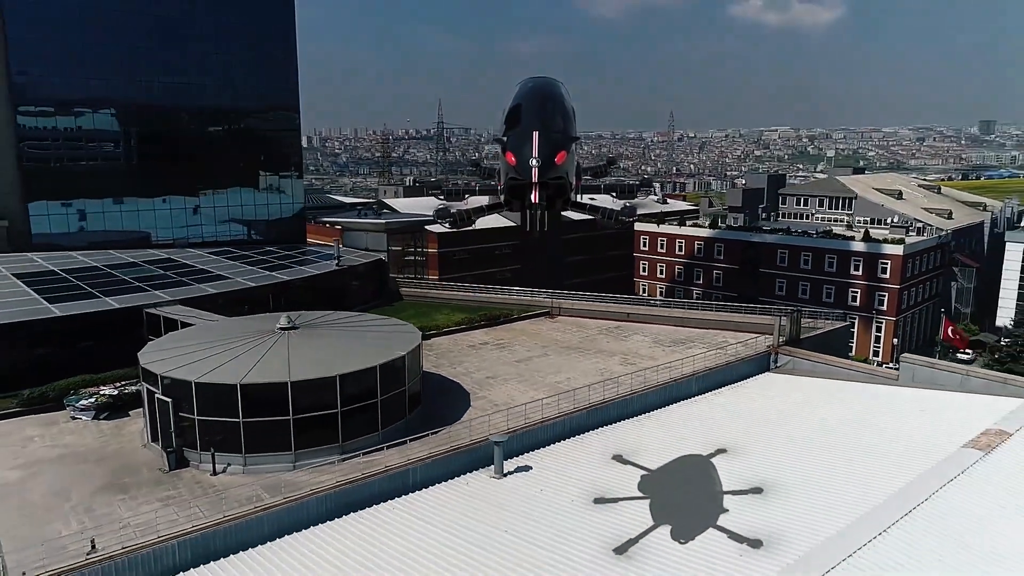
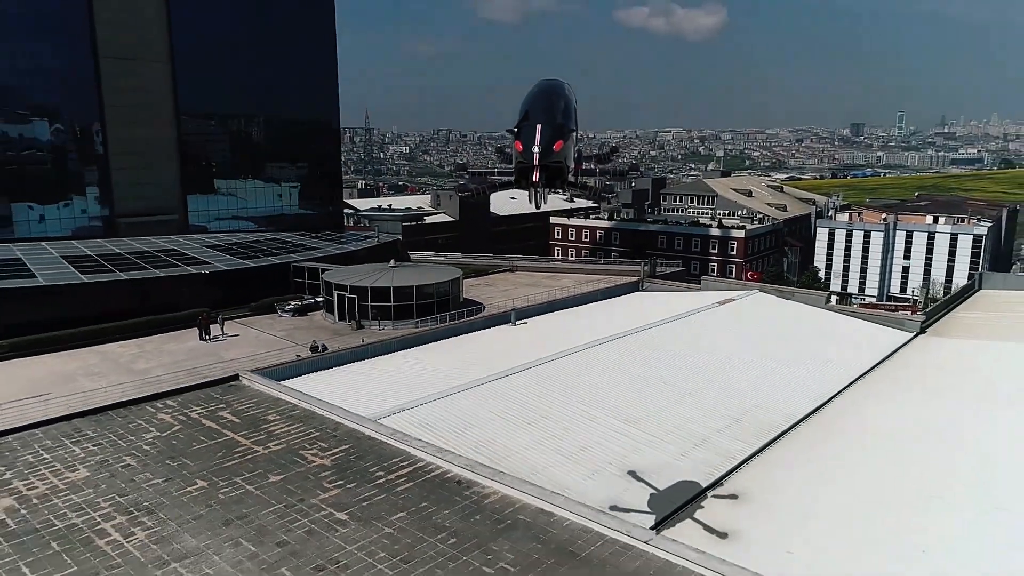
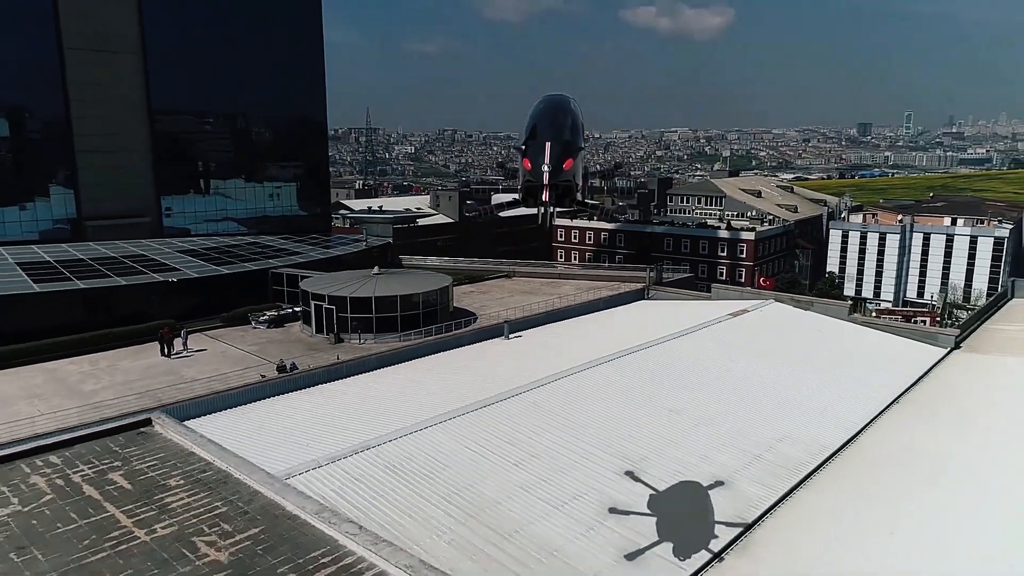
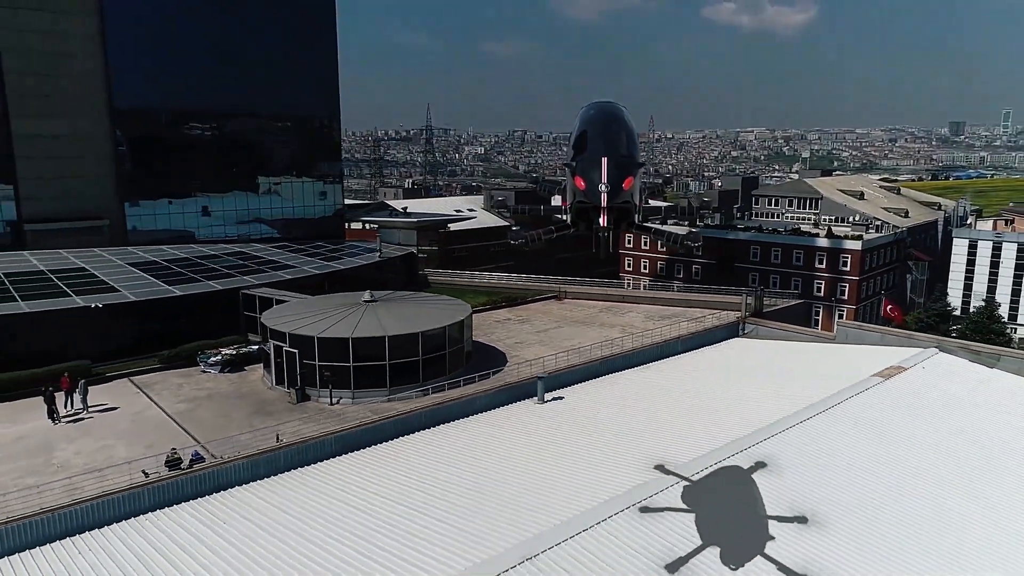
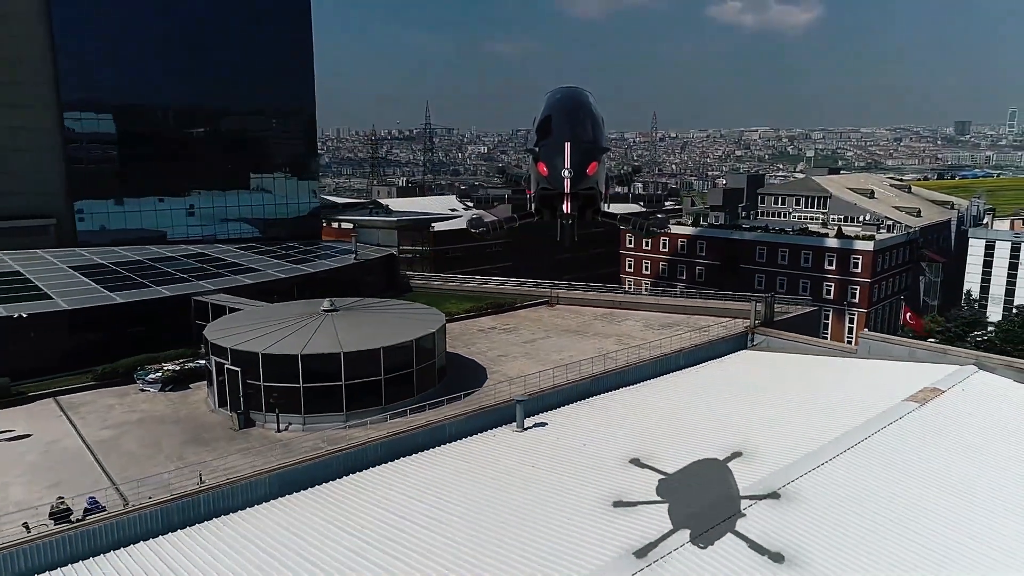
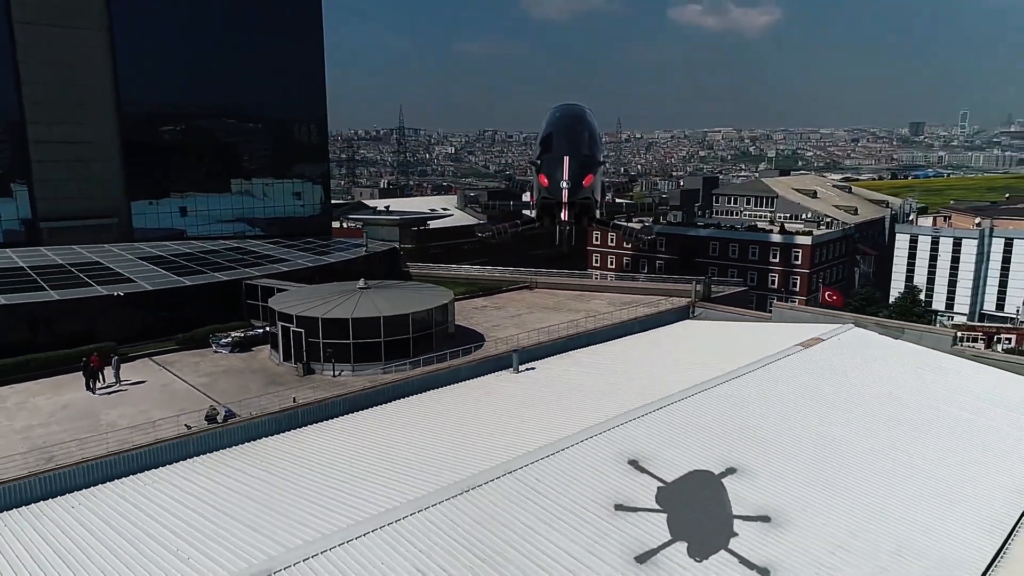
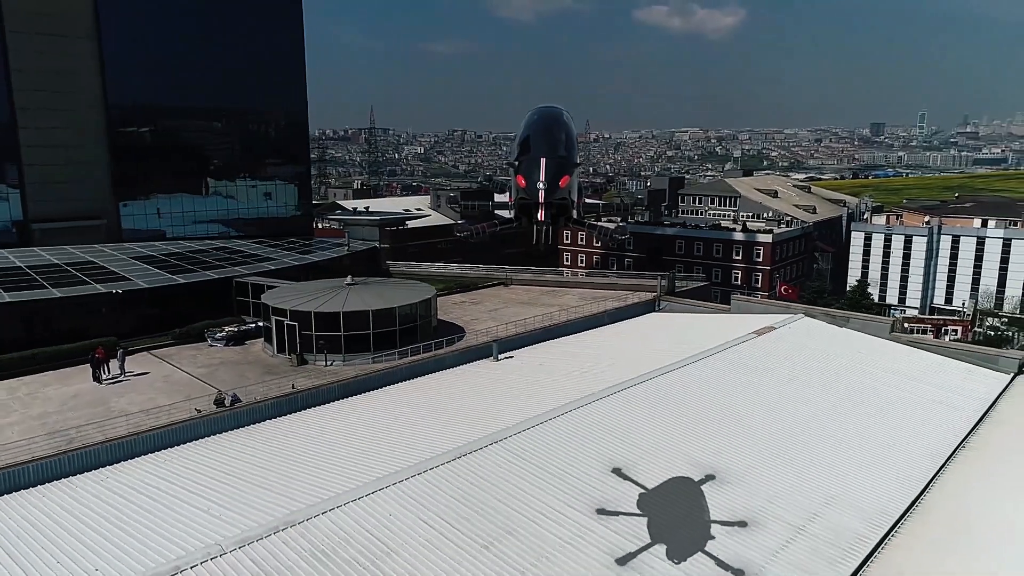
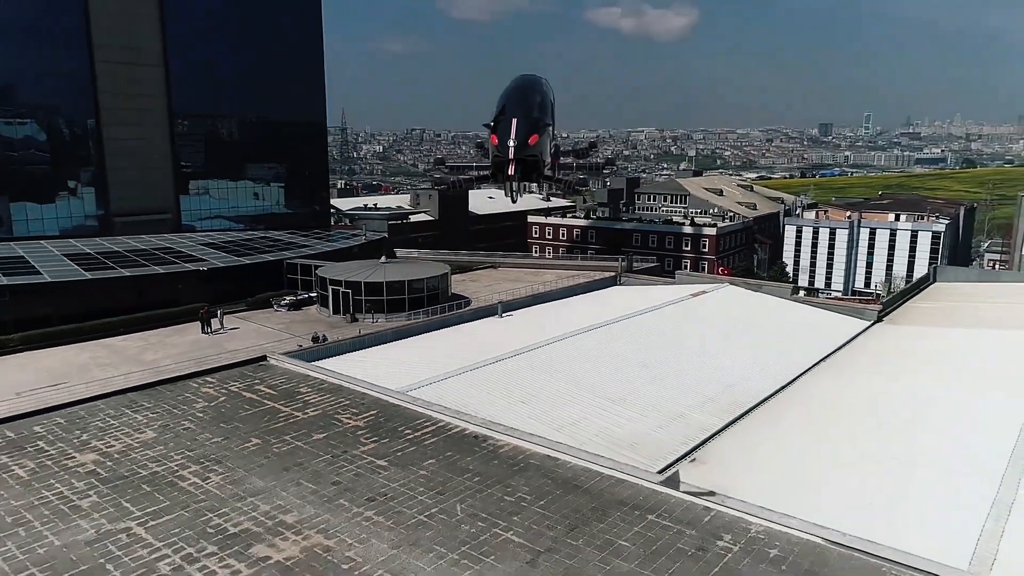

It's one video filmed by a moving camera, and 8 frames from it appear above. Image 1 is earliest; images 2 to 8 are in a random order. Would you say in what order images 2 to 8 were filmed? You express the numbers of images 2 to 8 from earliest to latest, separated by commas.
5, 4, 6, 7, 3, 2, 8
